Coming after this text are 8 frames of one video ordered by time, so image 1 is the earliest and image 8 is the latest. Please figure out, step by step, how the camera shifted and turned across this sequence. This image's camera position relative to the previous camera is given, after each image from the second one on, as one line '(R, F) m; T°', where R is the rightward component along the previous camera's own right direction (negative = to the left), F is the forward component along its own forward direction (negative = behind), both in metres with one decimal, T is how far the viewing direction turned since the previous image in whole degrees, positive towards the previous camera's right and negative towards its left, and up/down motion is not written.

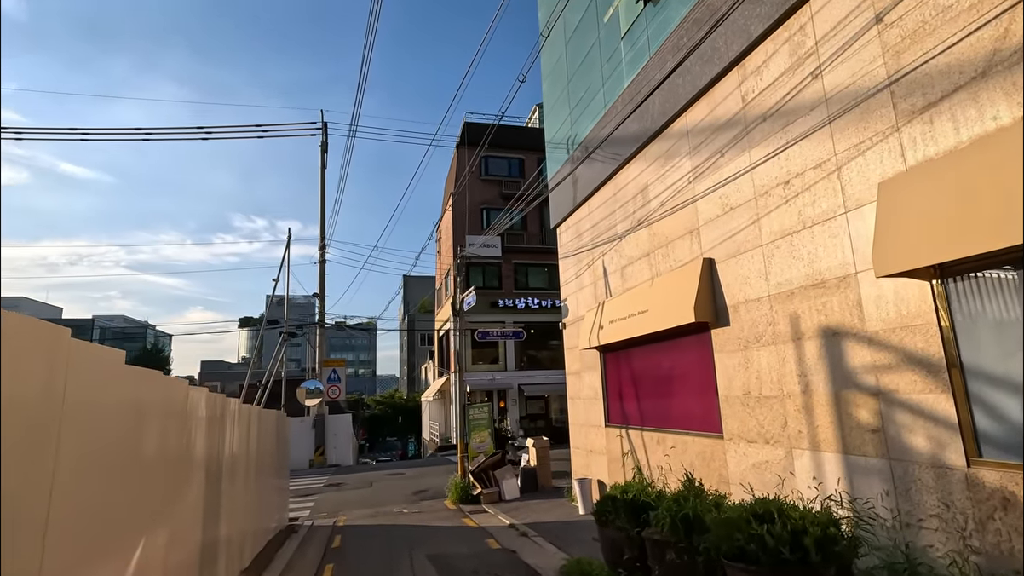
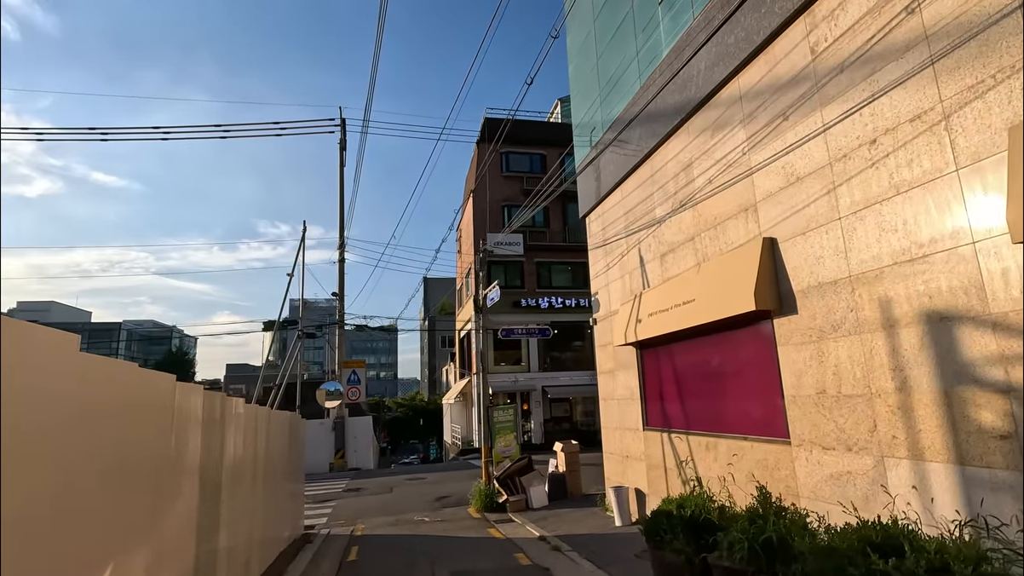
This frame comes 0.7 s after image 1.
(-0.1, +0.8) m; -2°
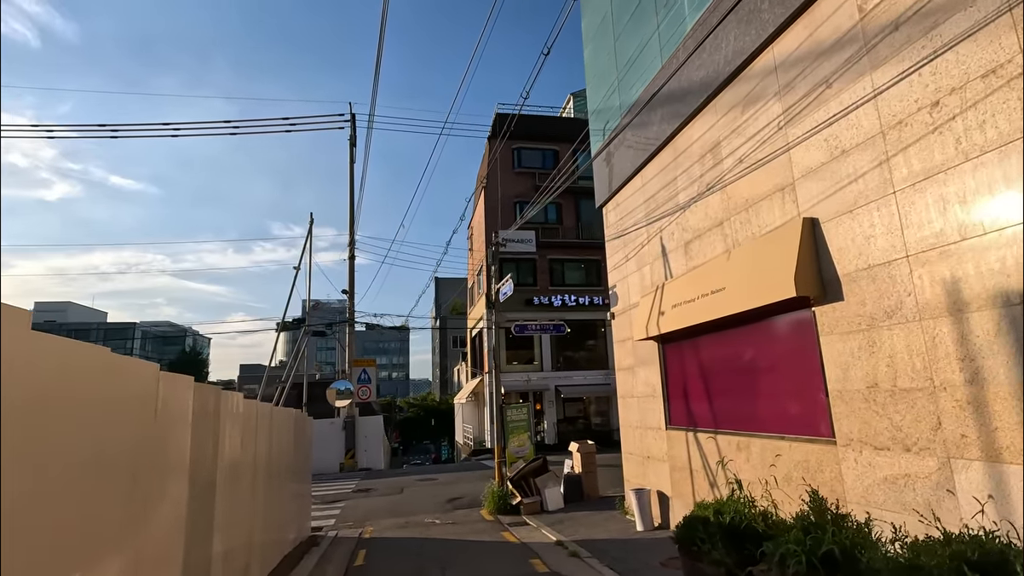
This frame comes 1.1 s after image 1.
(-0.1, +0.5) m; -1°
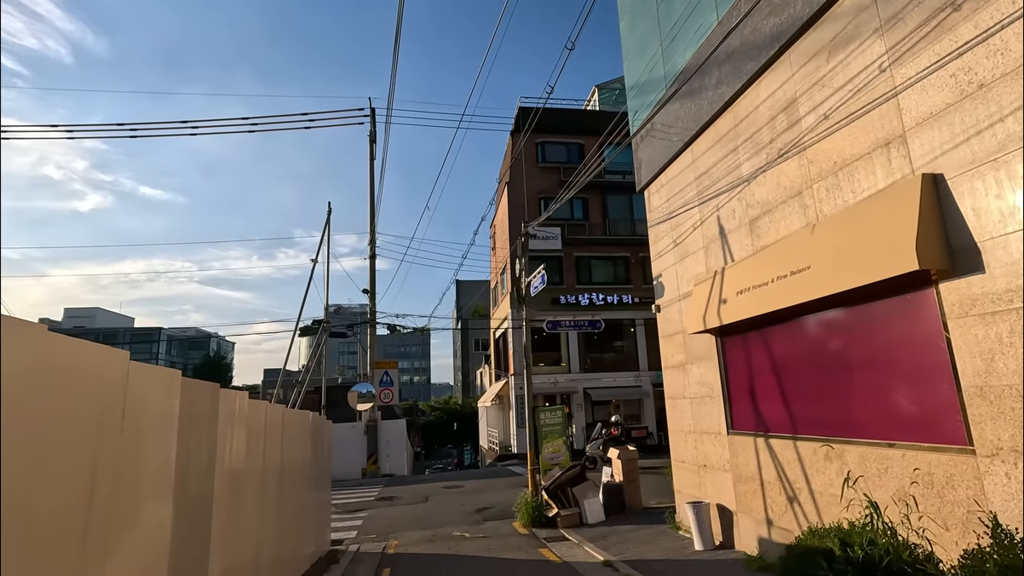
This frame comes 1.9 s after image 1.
(-0.3, +0.9) m; -2°
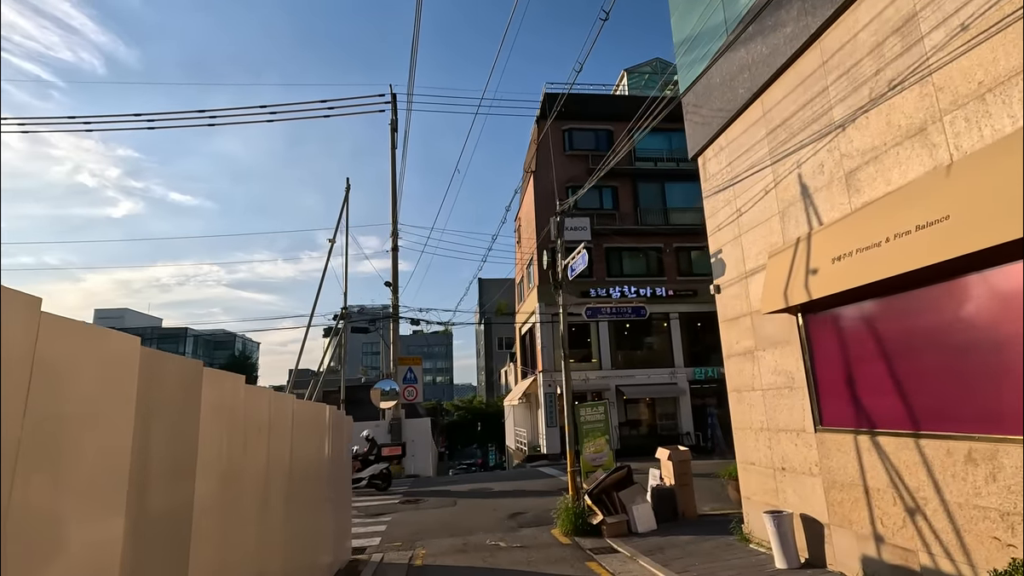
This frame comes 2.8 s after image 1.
(-0.3, +1.1) m; -2°
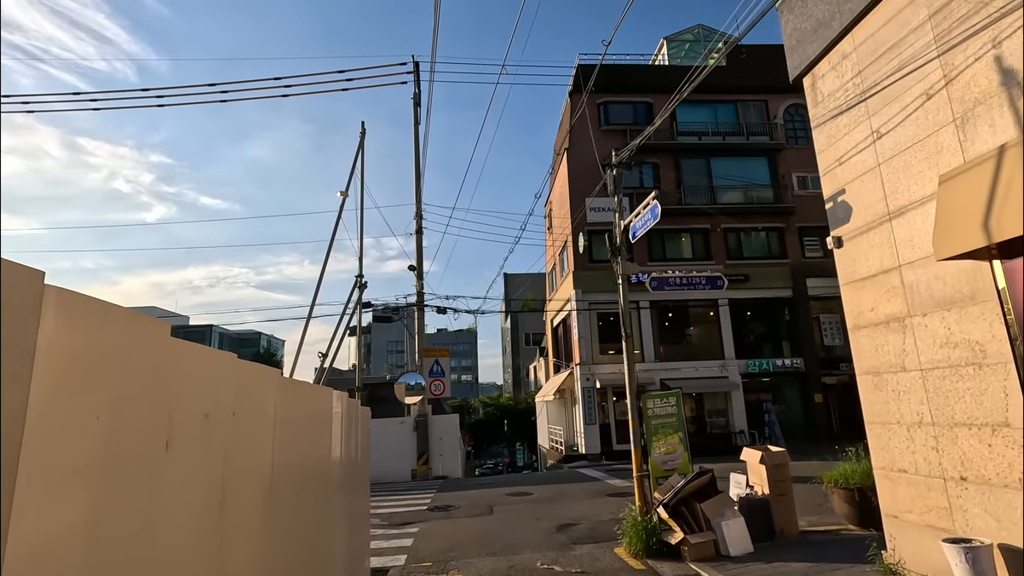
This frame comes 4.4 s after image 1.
(-0.4, +1.8) m; -2°
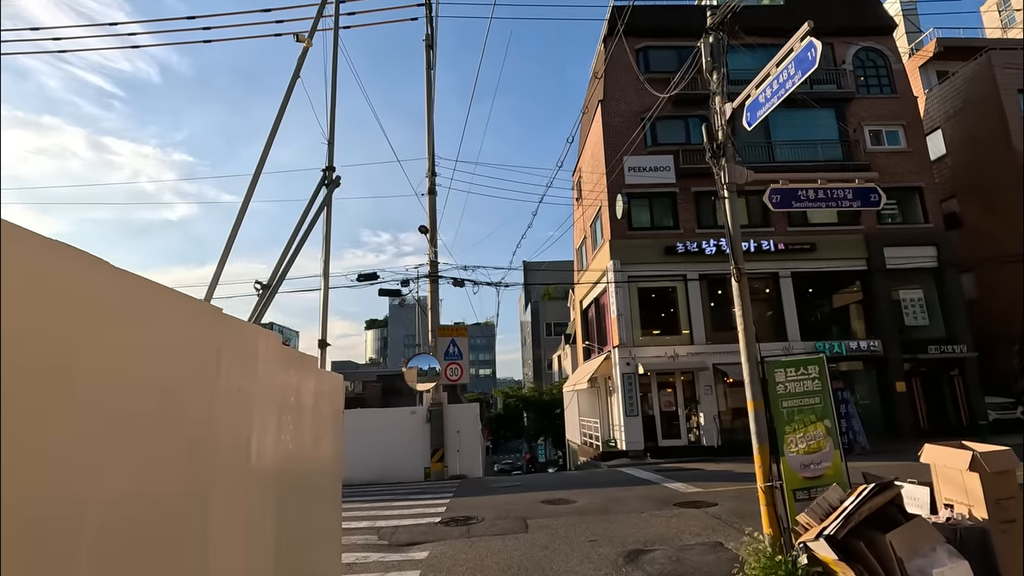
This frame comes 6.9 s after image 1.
(-0.4, +2.9) m; -2°
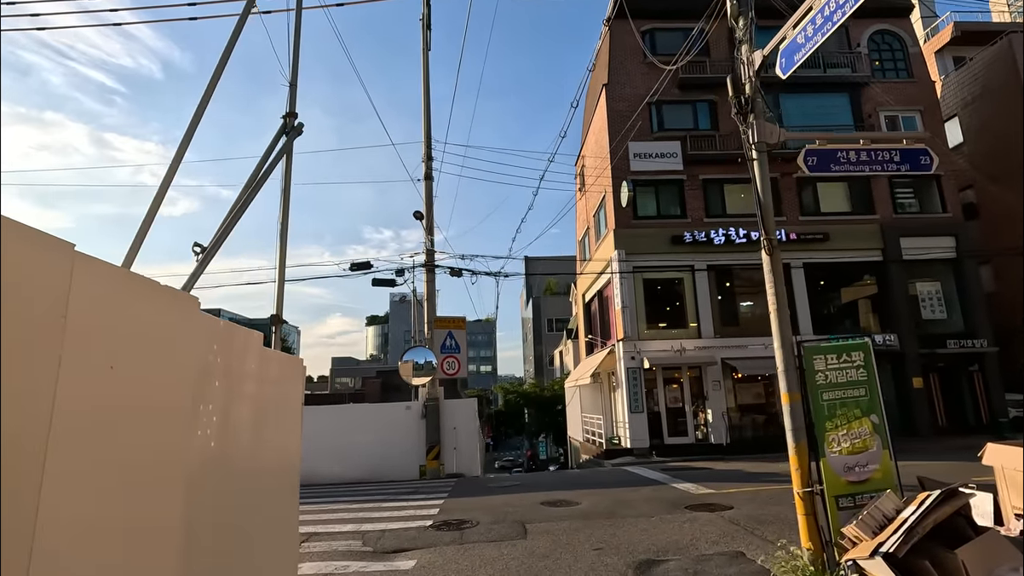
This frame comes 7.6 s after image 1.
(+0.1, +0.8) m; 0°
